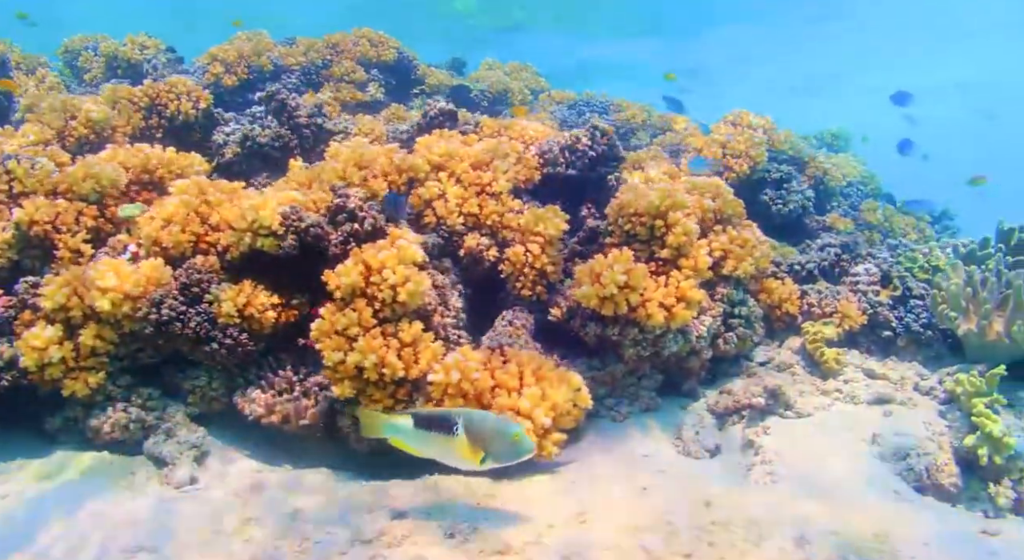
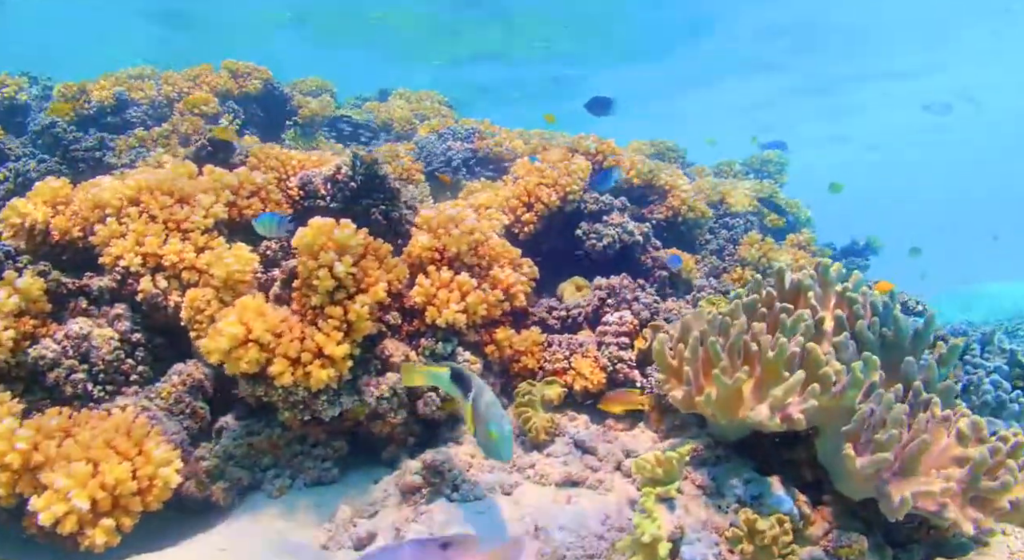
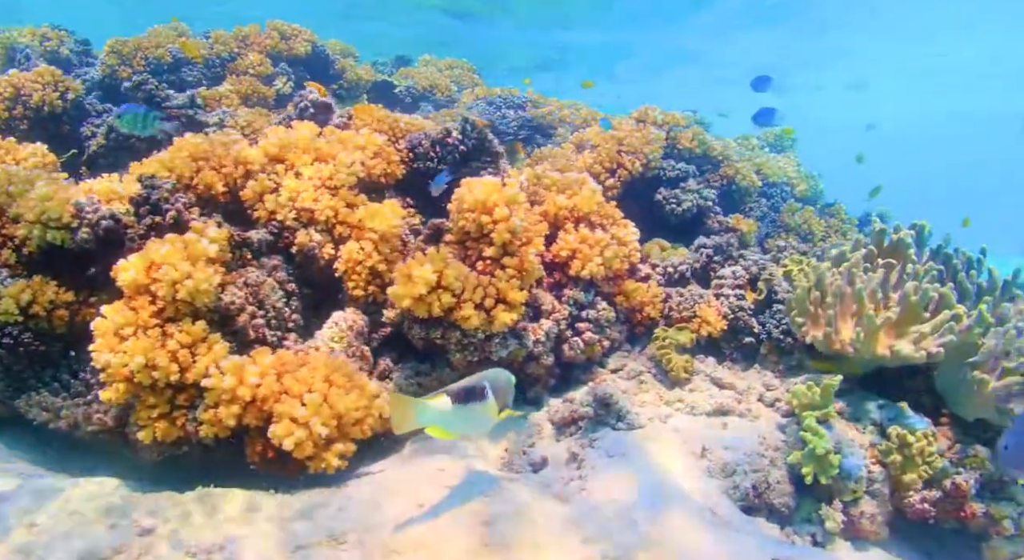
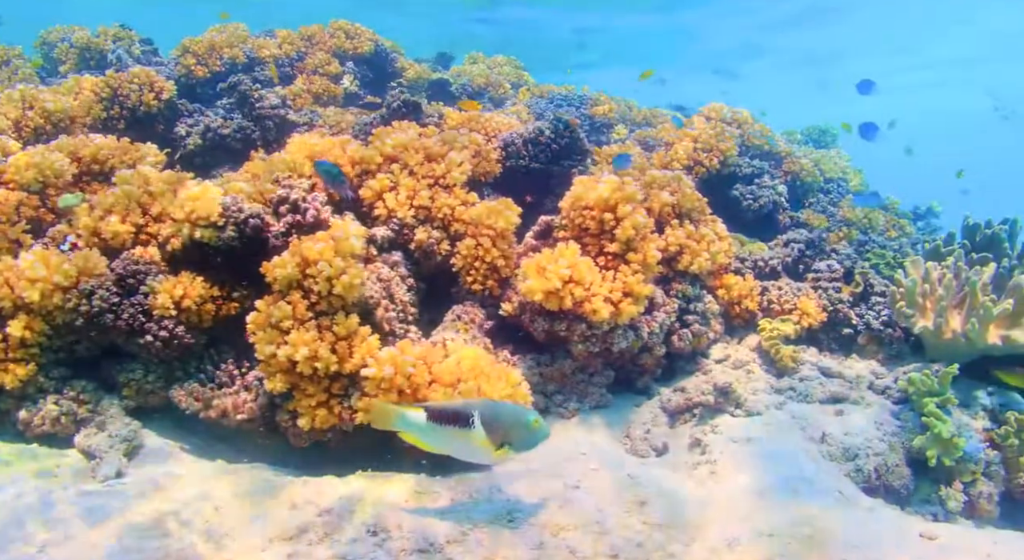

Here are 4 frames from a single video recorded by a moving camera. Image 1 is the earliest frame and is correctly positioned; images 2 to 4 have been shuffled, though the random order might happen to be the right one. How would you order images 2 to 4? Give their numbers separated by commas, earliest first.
4, 3, 2
